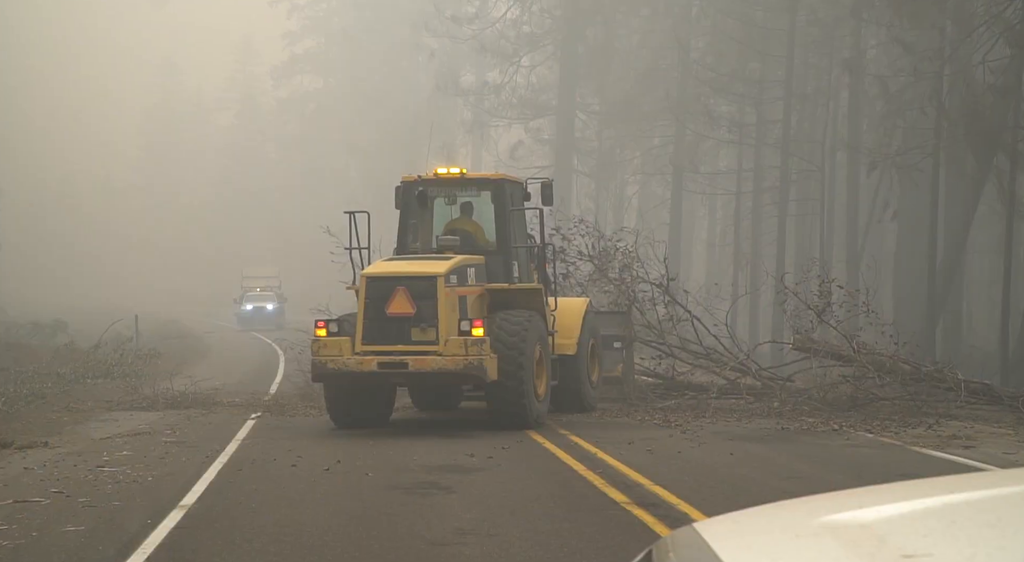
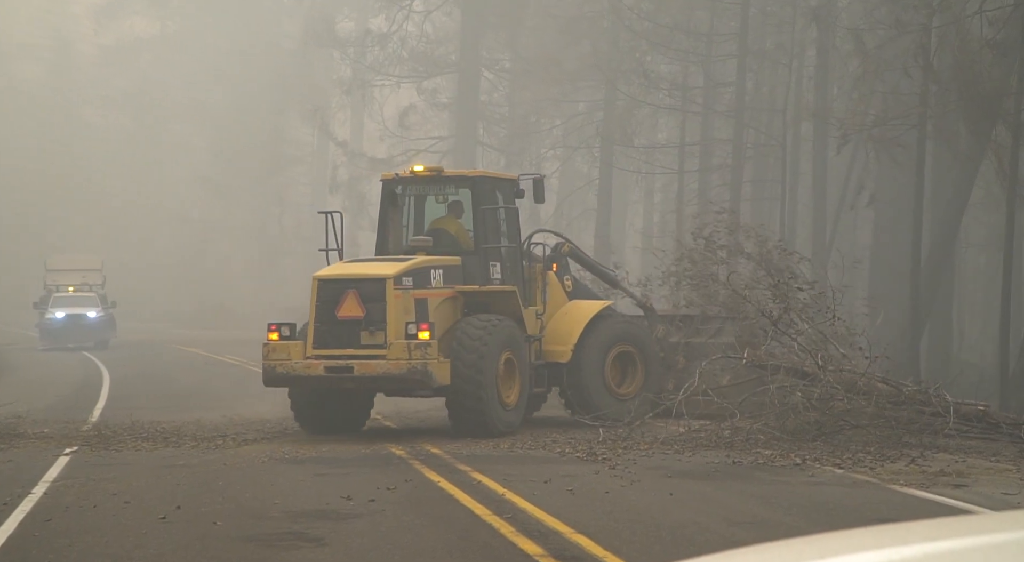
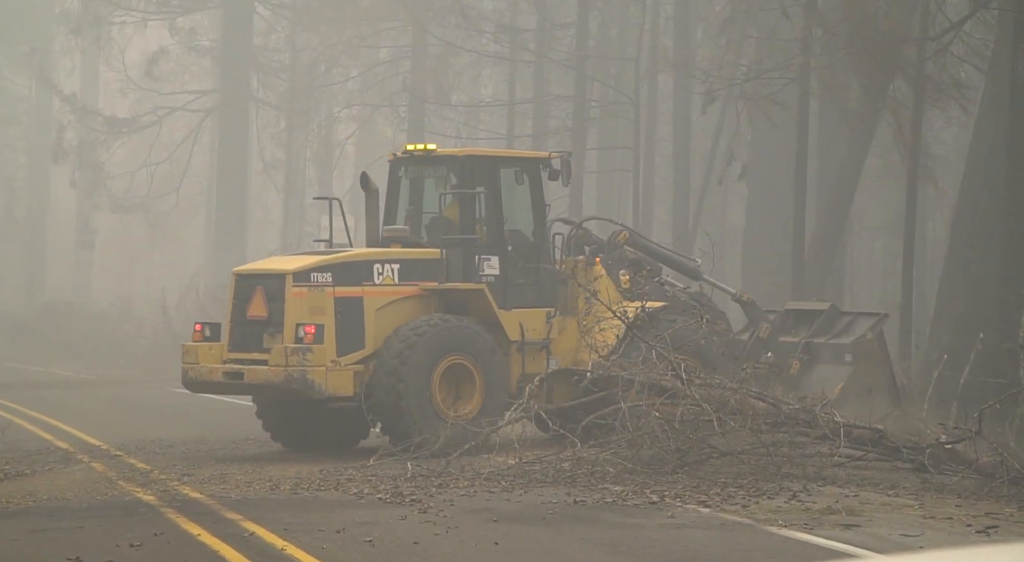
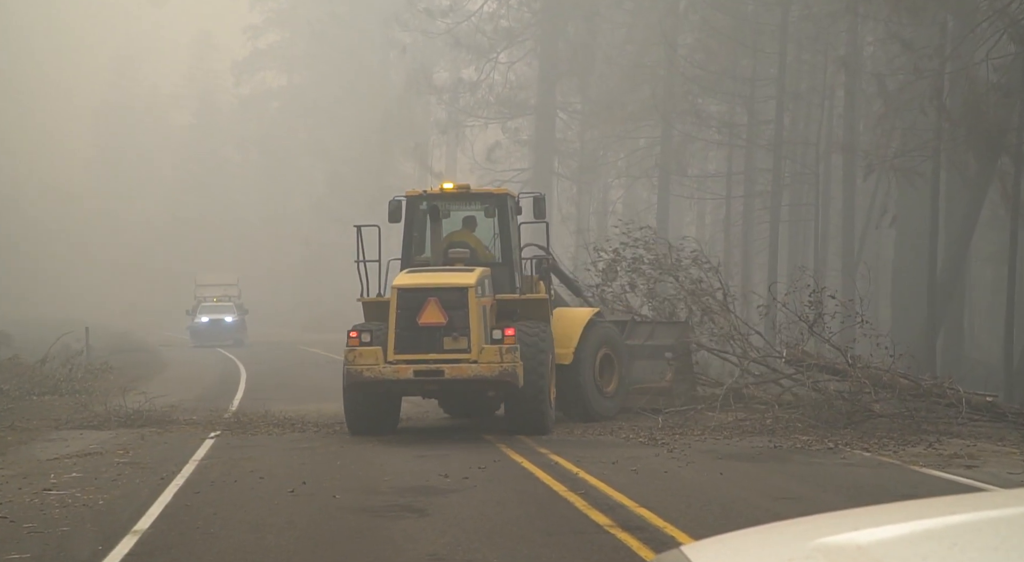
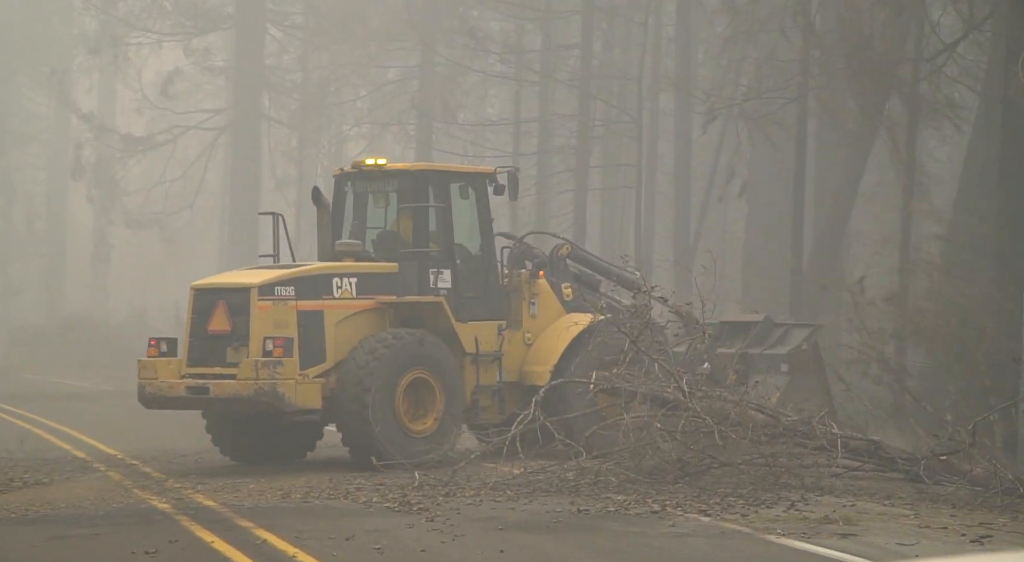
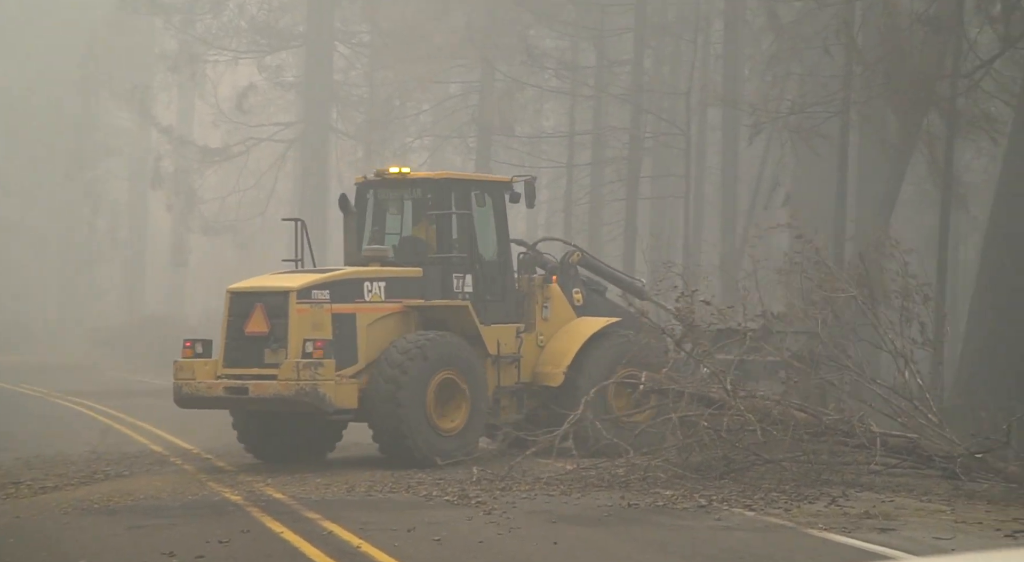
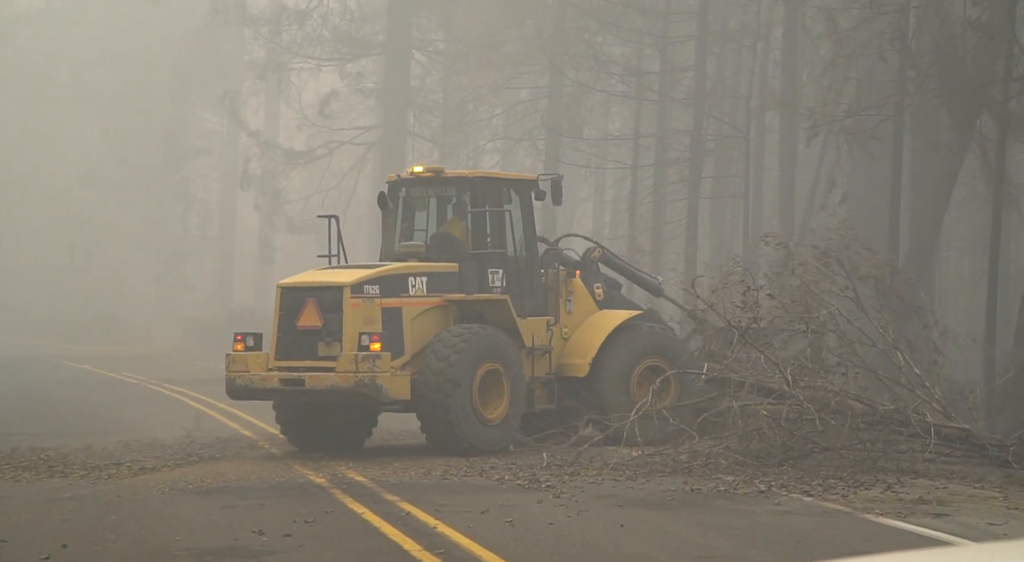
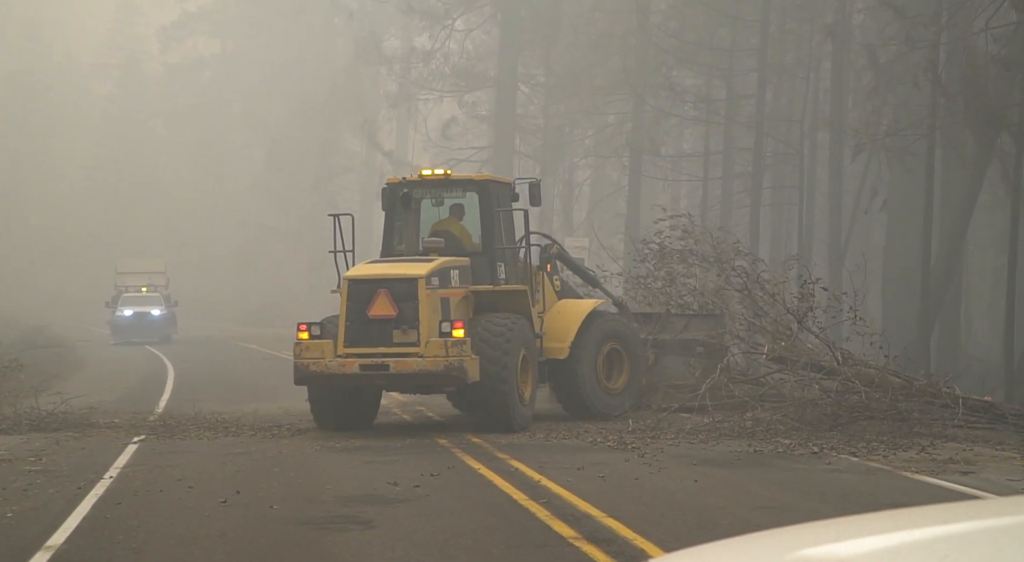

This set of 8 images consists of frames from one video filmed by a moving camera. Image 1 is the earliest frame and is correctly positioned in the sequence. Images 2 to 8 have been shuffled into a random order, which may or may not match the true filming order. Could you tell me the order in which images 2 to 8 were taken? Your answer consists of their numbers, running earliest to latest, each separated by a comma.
4, 8, 2, 7, 6, 5, 3
